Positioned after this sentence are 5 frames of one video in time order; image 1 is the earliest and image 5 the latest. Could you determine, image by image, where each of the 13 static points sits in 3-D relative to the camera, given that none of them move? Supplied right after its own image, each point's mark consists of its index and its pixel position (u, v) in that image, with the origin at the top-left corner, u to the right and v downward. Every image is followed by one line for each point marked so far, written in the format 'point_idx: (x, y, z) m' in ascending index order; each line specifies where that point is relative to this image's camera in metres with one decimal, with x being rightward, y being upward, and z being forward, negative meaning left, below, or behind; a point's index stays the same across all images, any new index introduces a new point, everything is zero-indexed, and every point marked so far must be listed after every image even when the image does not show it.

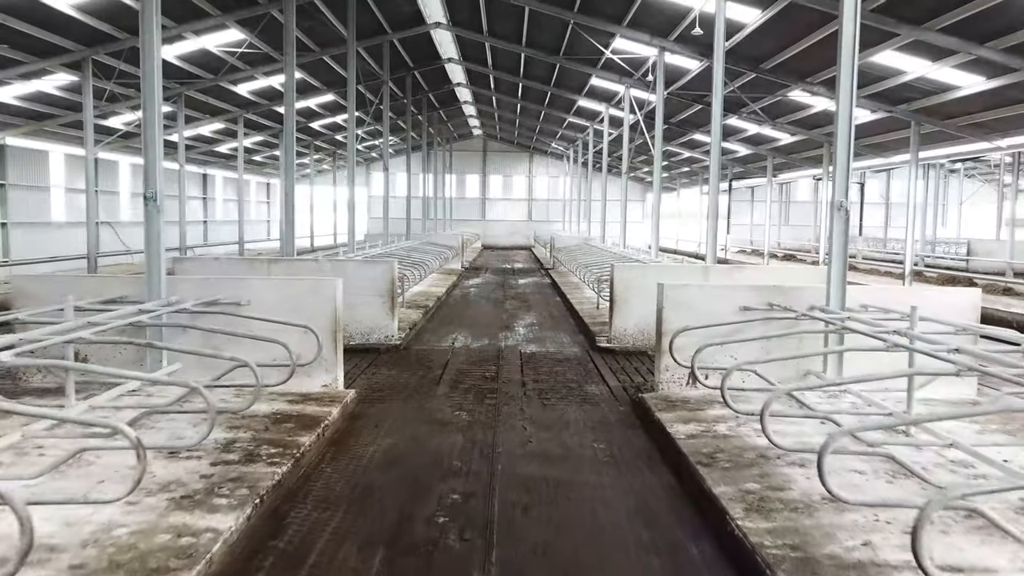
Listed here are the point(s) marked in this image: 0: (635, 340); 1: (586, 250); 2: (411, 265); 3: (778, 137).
0: (+1.1, -0.5, +7.2) m
1: (+1.4, +0.7, +14.6) m
2: (-1.4, +0.3, +10.9) m
3: (+5.0, +2.9, +14.8) m
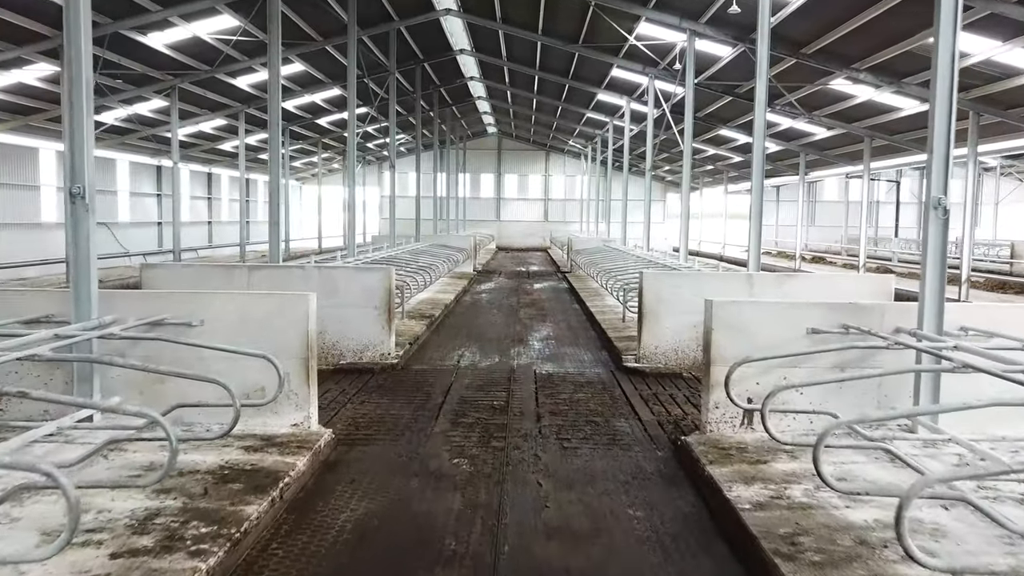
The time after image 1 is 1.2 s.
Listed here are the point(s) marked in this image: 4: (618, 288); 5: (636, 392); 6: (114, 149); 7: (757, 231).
0: (+1.2, -0.6, +6.2) m
1: (+1.7, +0.6, +13.7) m
2: (-1.2, +0.2, +10.0) m
3: (+5.3, +2.8, +13.8) m
4: (+1.3, 0.0, +9.6) m
5: (+0.9, -0.7, +5.5) m
6: (-8.1, +2.8, +15.9) m
7: (+2.1, +0.5, +6.7) m
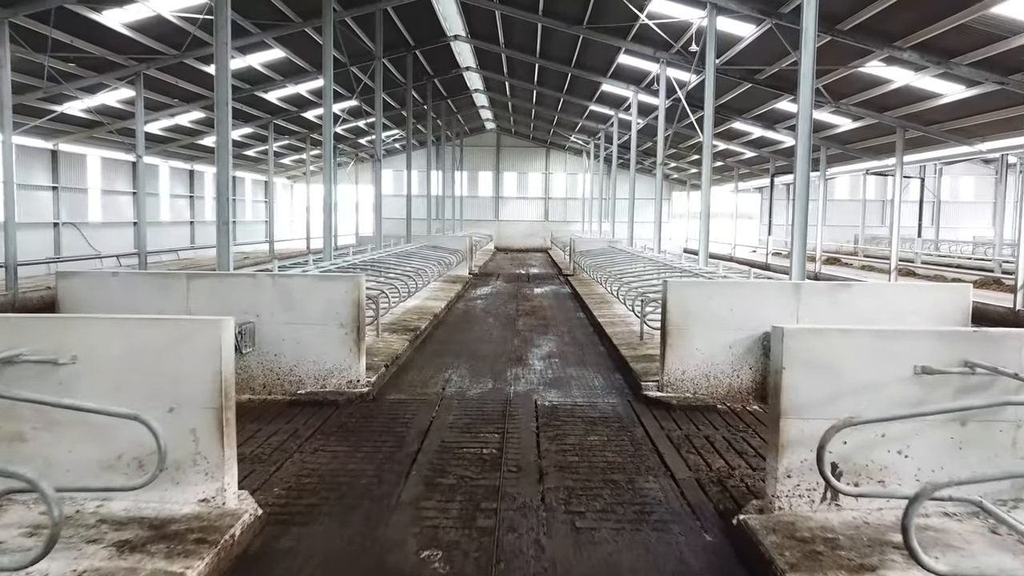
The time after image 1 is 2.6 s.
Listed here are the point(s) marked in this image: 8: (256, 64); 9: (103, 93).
0: (+1.2, -0.7, +5.1) m
1: (+1.6, +0.5, +12.6) m
2: (-1.2, +0.1, +8.9) m
3: (+5.3, +2.7, +12.7) m
4: (+1.3, -0.1, +8.5) m
5: (+0.8, -0.8, +4.4) m
6: (-8.1, +2.7, +14.8) m
7: (+2.1, +0.4, +5.6) m
8: (-4.2, +3.7, +12.9) m
9: (-6.4, +3.0, +12.2) m
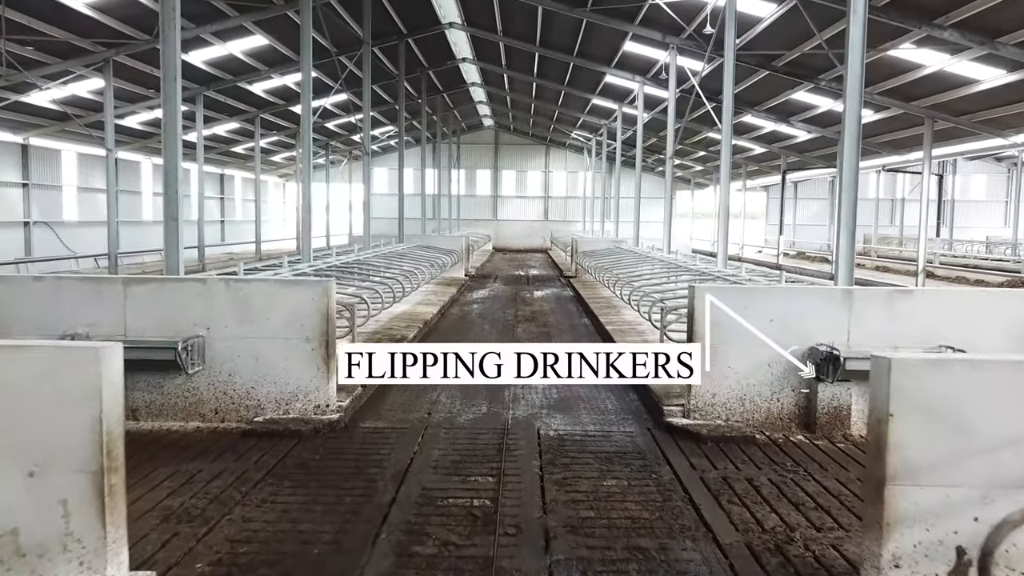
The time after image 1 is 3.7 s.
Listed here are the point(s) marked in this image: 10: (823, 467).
0: (+1.2, -0.7, +4.3) m
1: (+1.6, +0.5, +11.8) m
2: (-1.3, +0.1, +8.1) m
3: (+5.3, +2.6, +11.9) m
4: (+1.3, -0.1, +7.7) m
5: (+0.8, -0.9, +3.6) m
6: (-8.1, +2.7, +14.0) m
7: (+2.1, +0.4, +4.8) m
8: (-4.2, +3.6, +12.0) m
9: (-6.4, +3.0, +11.3) m
10: (+1.5, -0.9, +3.7) m
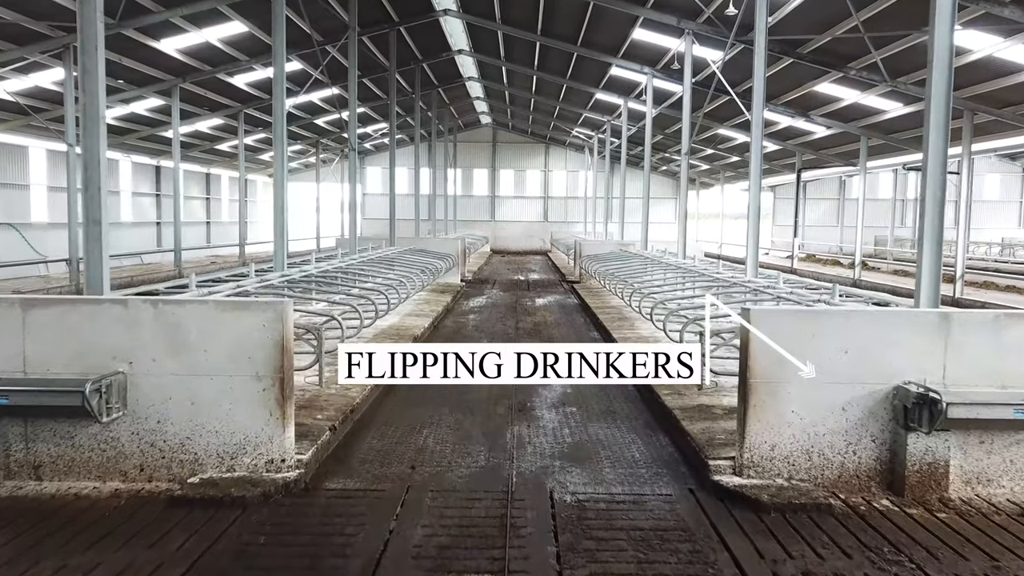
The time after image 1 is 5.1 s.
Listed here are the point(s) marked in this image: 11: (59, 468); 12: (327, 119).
0: (+1.2, -0.8, +3.4) m
1: (+1.6, +0.4, +10.9) m
2: (-1.2, 0.0, +7.2) m
3: (+5.3, +2.5, +11.0) m
4: (+1.3, -0.2, +6.8) m
5: (+0.9, -1.0, +2.6) m
6: (-8.2, +2.6, +13.0) m
7: (+2.1, +0.3, +3.8) m
8: (-4.2, +3.5, +11.1) m
9: (-6.4, +2.9, +10.4) m
10: (+1.5, -1.0, +2.8) m
11: (-2.0, -0.8, +3.4) m
12: (-4.0, +3.6, +16.7) m
